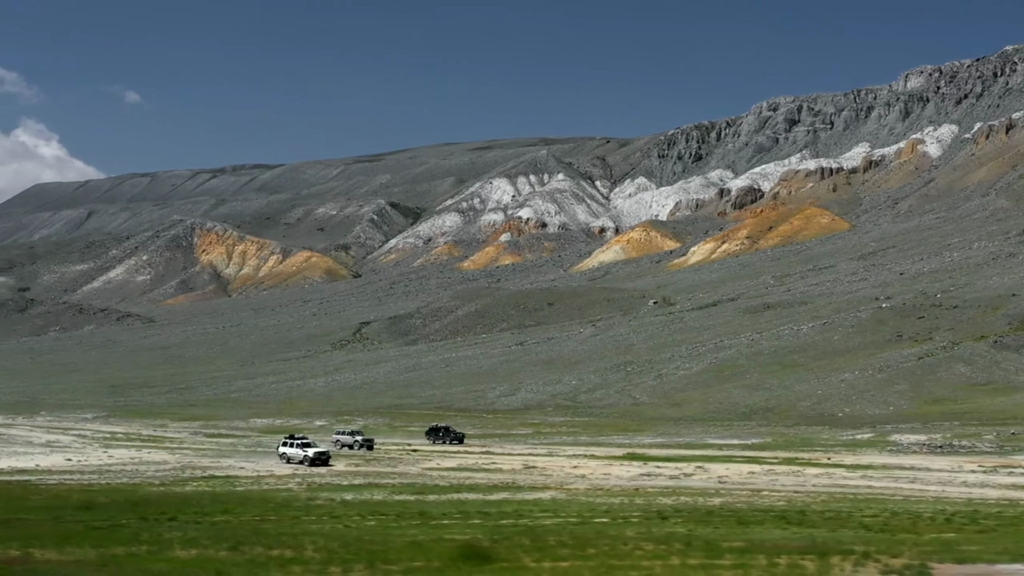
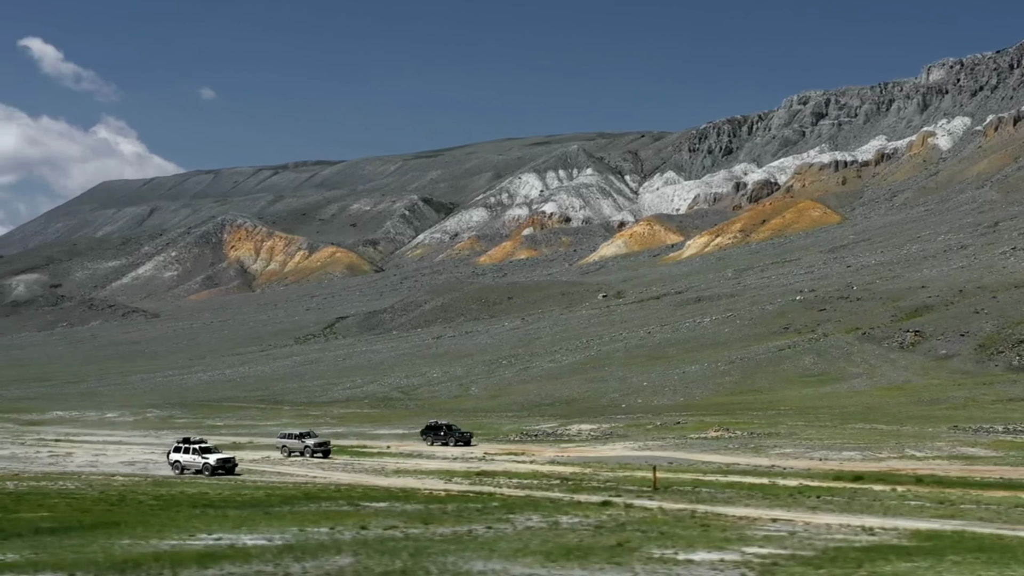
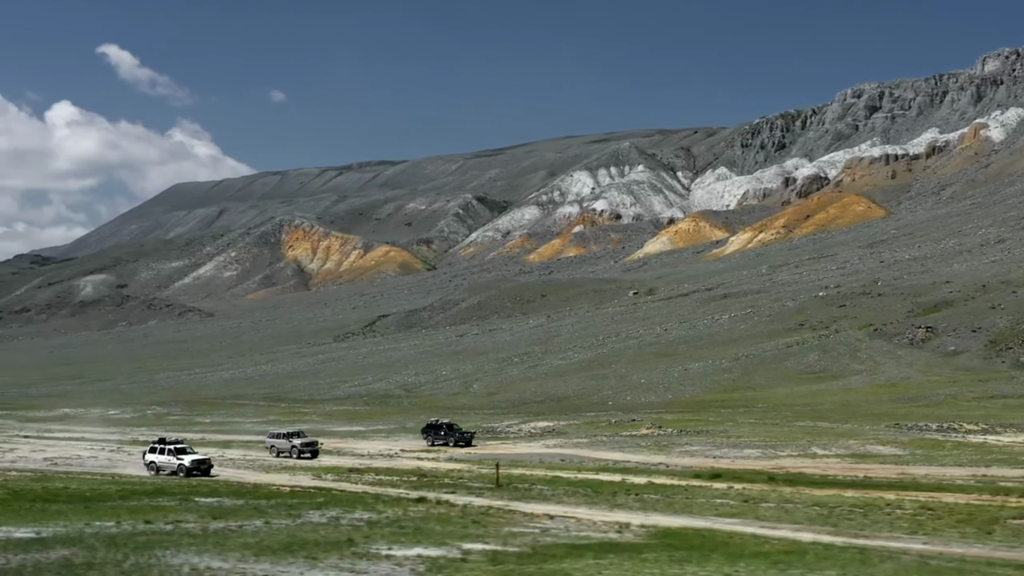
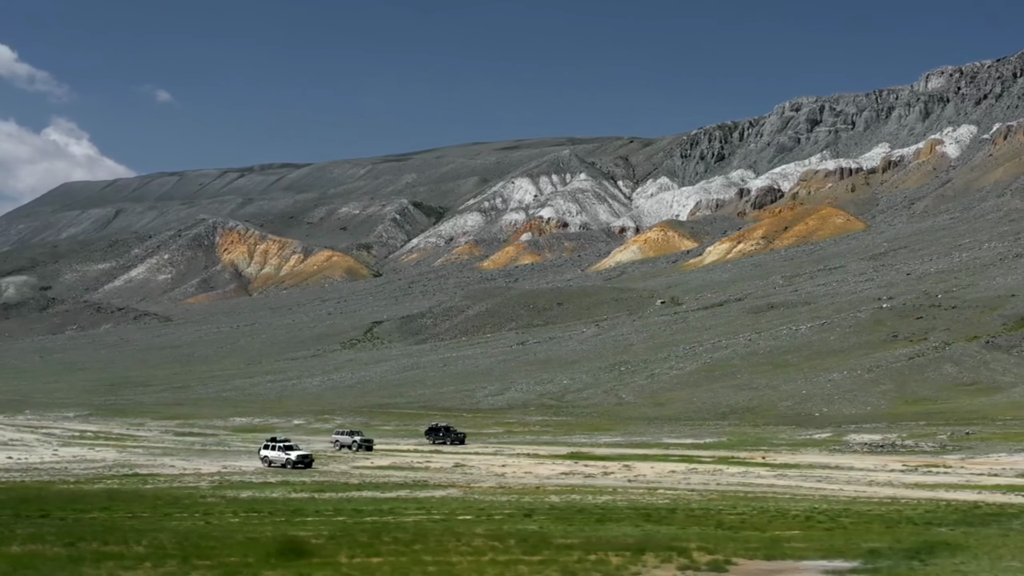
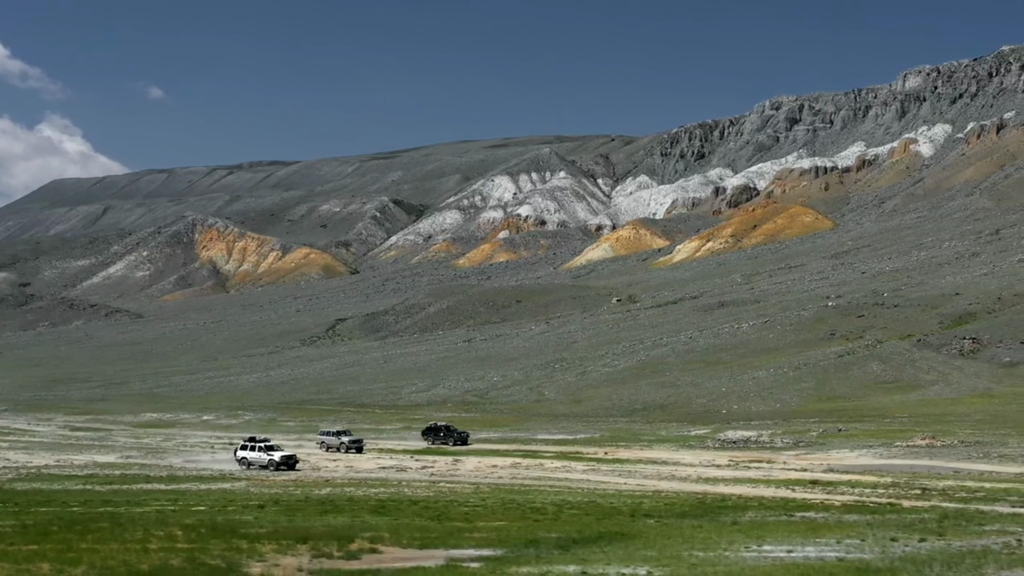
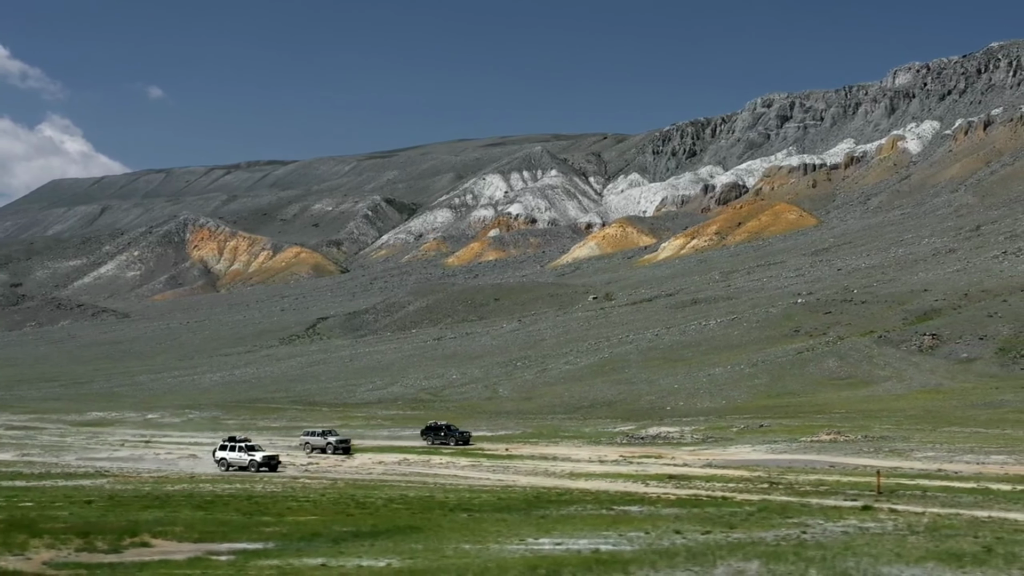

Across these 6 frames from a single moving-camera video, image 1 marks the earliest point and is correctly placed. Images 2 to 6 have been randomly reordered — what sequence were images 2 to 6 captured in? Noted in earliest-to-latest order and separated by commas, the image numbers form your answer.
4, 5, 6, 2, 3
